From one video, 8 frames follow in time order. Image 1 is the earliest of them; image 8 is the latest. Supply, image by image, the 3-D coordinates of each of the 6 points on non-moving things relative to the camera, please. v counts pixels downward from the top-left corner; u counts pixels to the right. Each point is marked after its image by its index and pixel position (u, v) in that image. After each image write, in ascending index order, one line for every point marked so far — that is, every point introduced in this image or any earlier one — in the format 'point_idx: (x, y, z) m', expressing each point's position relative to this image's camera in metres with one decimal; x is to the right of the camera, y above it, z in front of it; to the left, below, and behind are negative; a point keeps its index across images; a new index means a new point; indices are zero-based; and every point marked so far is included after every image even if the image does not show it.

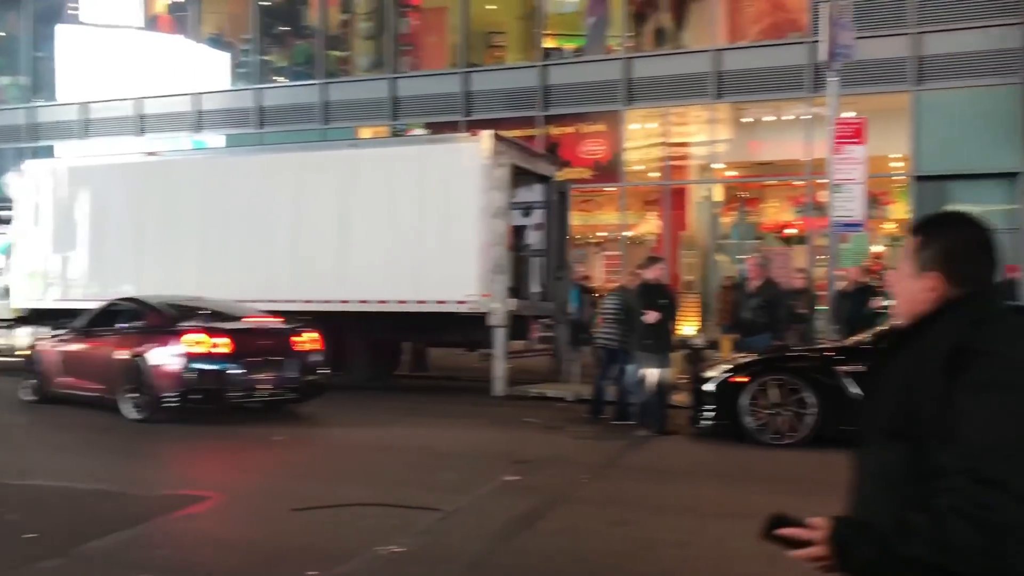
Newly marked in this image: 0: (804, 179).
0: (+4.3, +1.6, +13.2) m
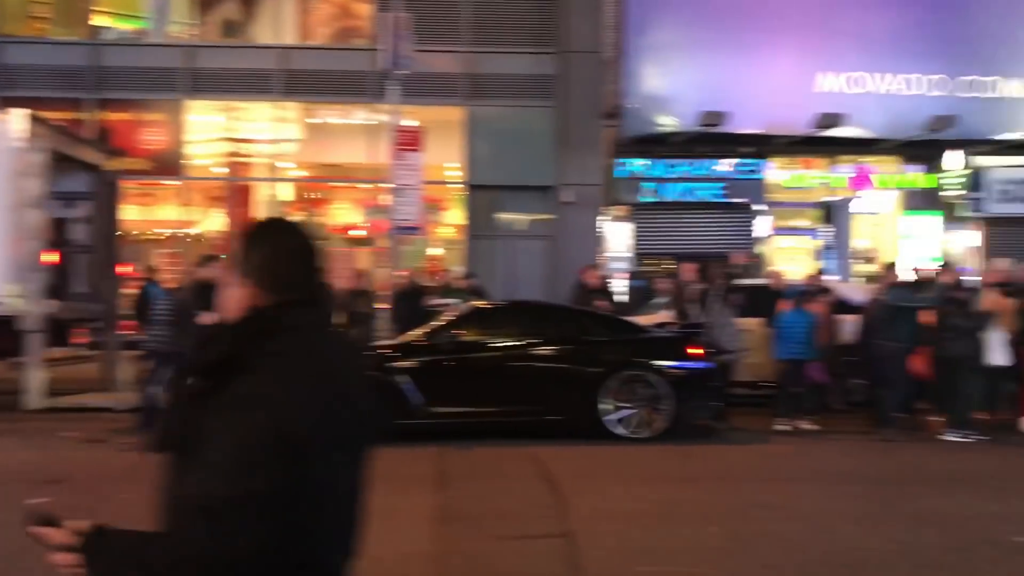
0: (-2.1, +1.6, +13.6) m
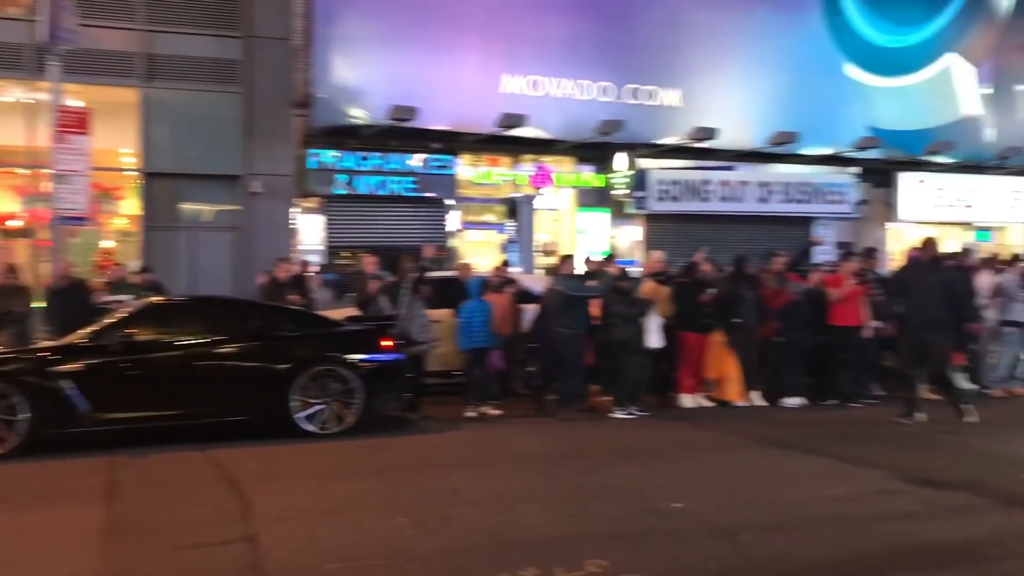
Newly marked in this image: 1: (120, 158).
0: (-6.6, +1.7, +12.3) m
1: (-5.5, +1.9, +12.9) m
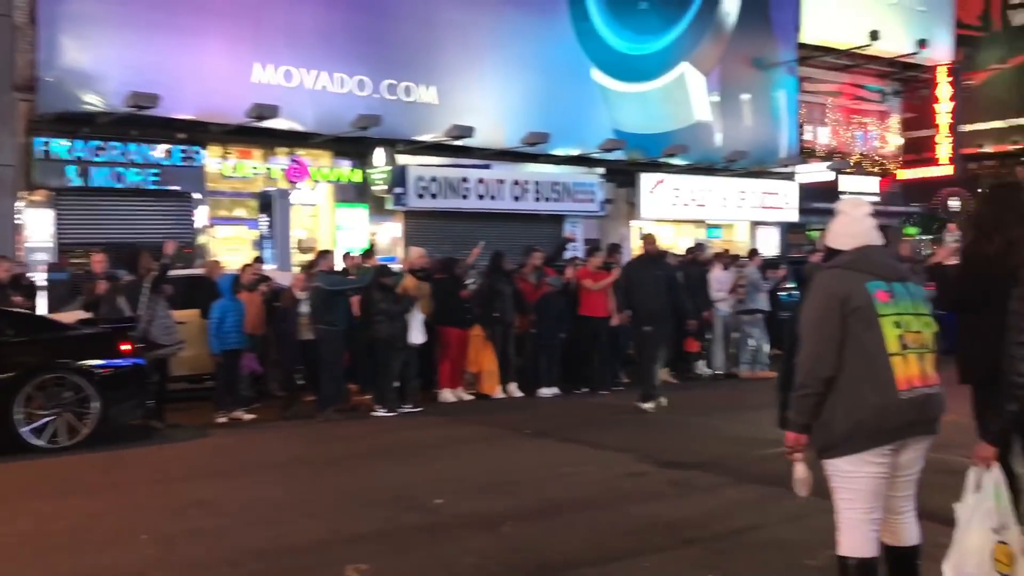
0: (-9.7, +1.6, +10.2) m
1: (-8.8, +1.9, +11.0) m
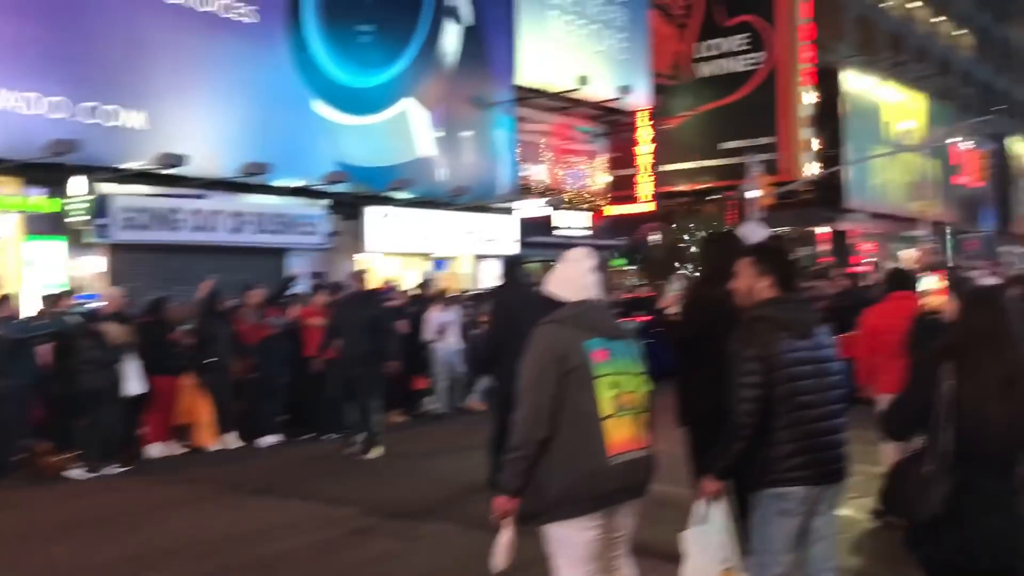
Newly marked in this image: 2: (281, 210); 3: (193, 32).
0: (-12.3, +1.0, +6.6) m
1: (-11.7, +1.2, +7.6) m
2: (-5.1, +1.8, +19.6) m
3: (-6.6, +5.3, +18.2) m
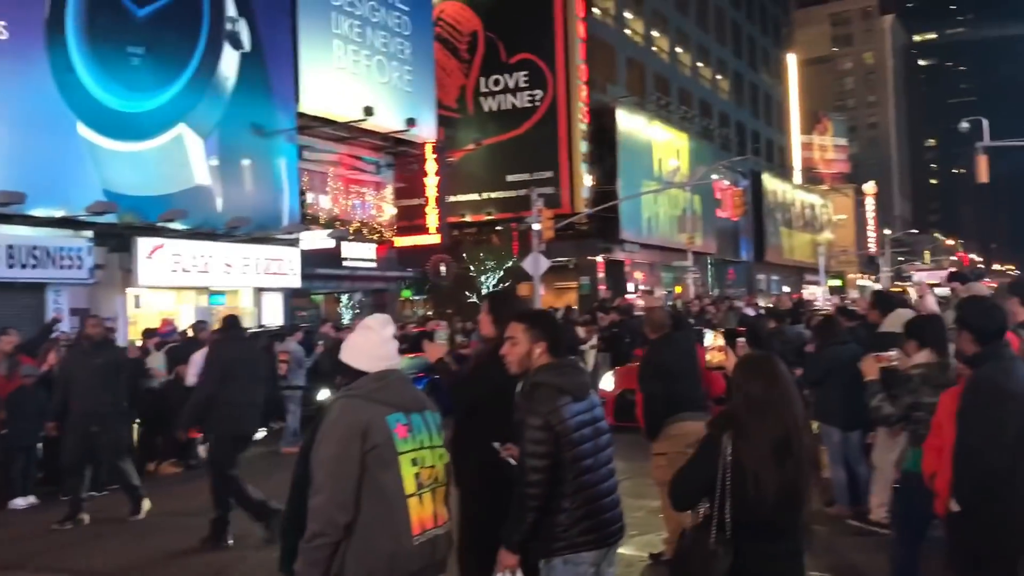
0: (-13.5, +0.5, +3.4) m
1: (-13.2, +0.7, +4.6) m
2: (-9.6, +1.0, +17.8) m
3: (-10.7, +4.5, +16.1) m
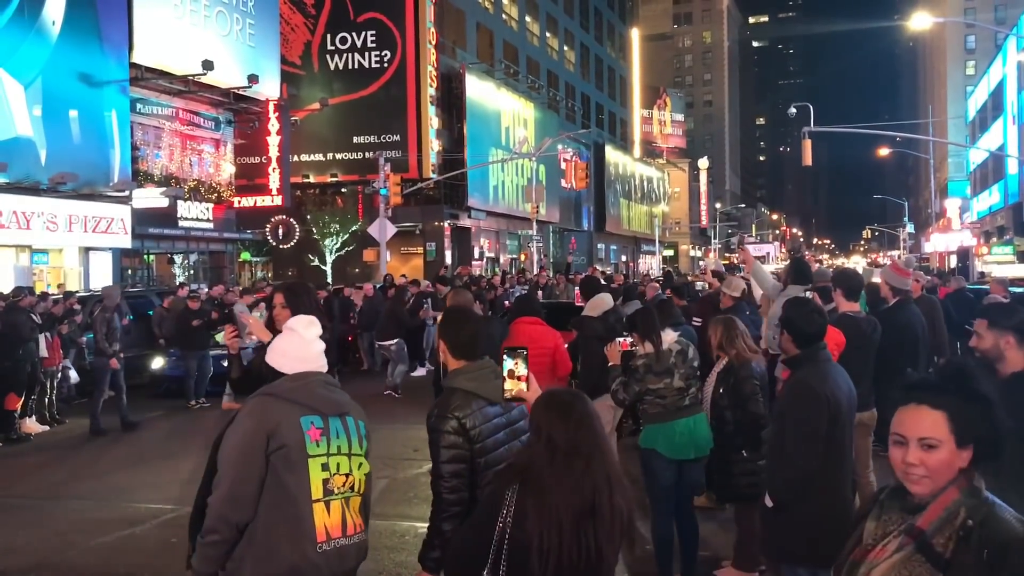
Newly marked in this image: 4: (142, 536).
0: (-13.9, +0.8, +1.1) m
1: (-13.7, +1.0, +2.3) m
2: (-12.5, +1.8, +15.9) m
3: (-13.3, +5.2, +14.0) m
4: (-3.4, -2.2, +8.0) m
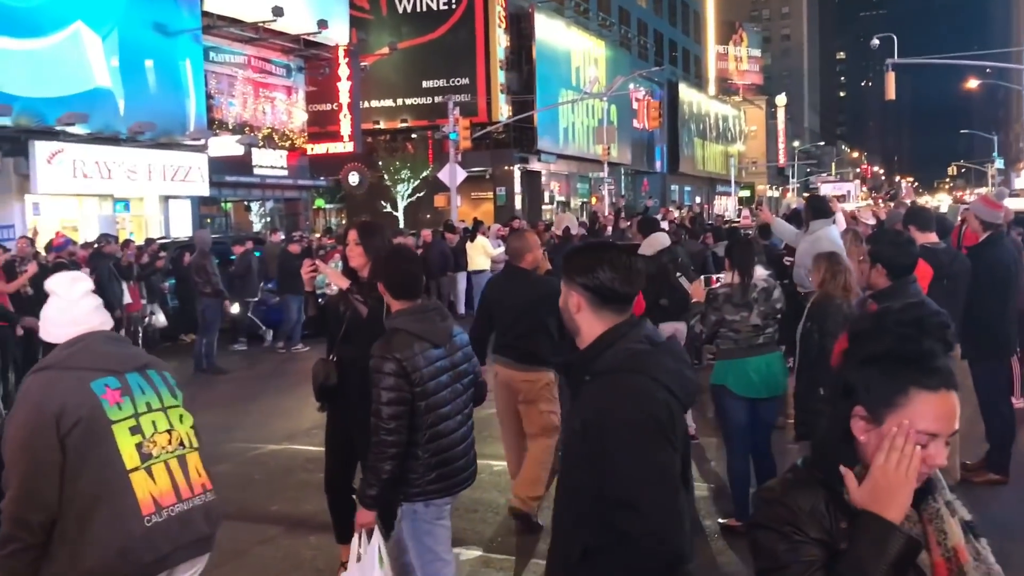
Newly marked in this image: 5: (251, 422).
0: (-13.7, +0.8, +2.0) m
1: (-13.5, +1.1, +3.2) m
2: (-11.2, +2.7, +16.6) m
3: (-12.2, +6.1, +14.5) m
4: (-2.7, -1.7, +8.2) m
5: (-3.1, -1.6, +10.3) m
